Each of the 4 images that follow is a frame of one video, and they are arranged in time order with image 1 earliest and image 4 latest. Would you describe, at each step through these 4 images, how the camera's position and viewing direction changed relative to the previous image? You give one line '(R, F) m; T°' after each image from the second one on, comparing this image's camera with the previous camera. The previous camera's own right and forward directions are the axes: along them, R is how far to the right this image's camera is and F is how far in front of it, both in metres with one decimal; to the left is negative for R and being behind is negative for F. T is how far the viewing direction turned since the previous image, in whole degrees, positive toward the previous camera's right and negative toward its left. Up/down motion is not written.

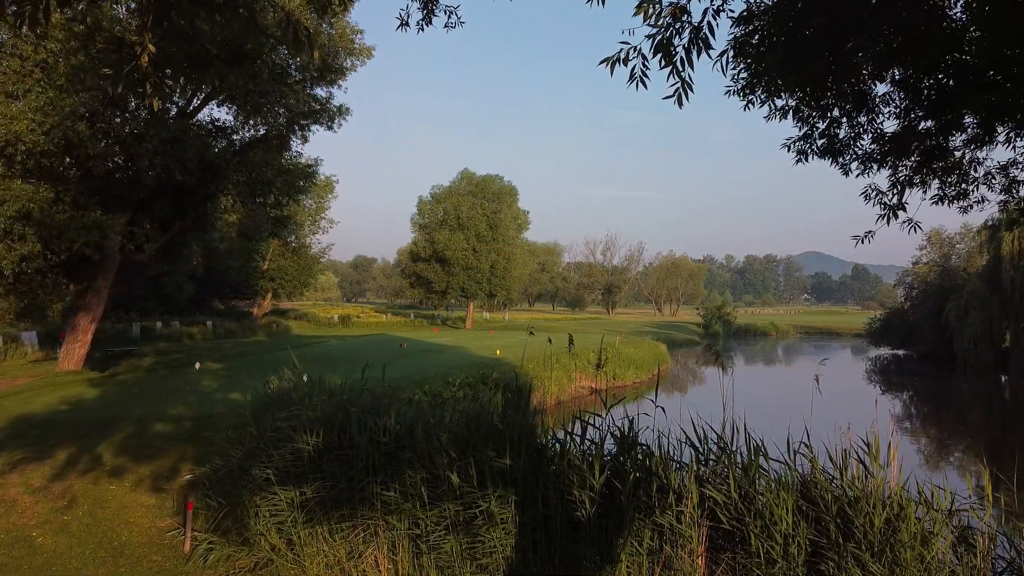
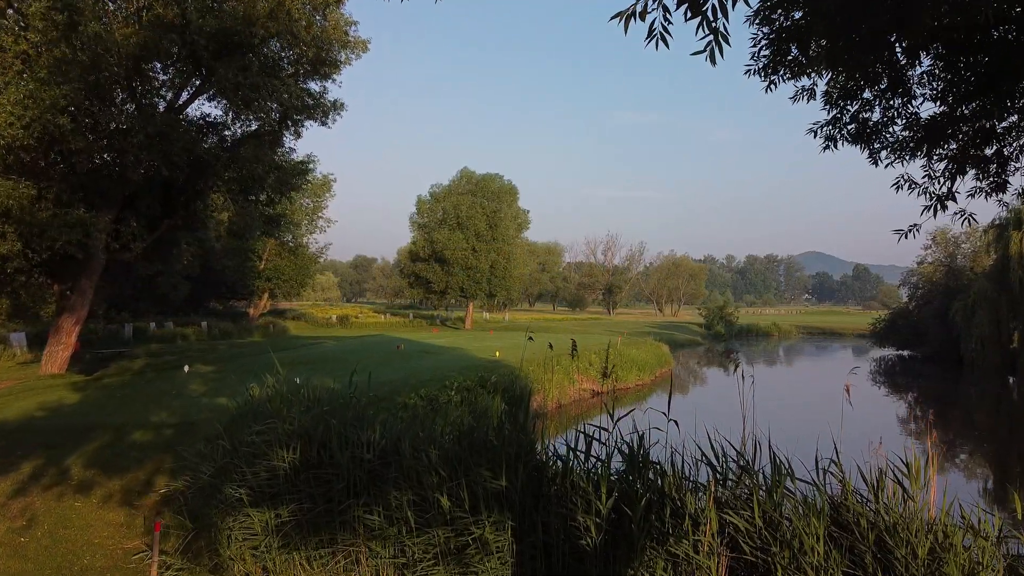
(0.0, +0.5) m; 0°
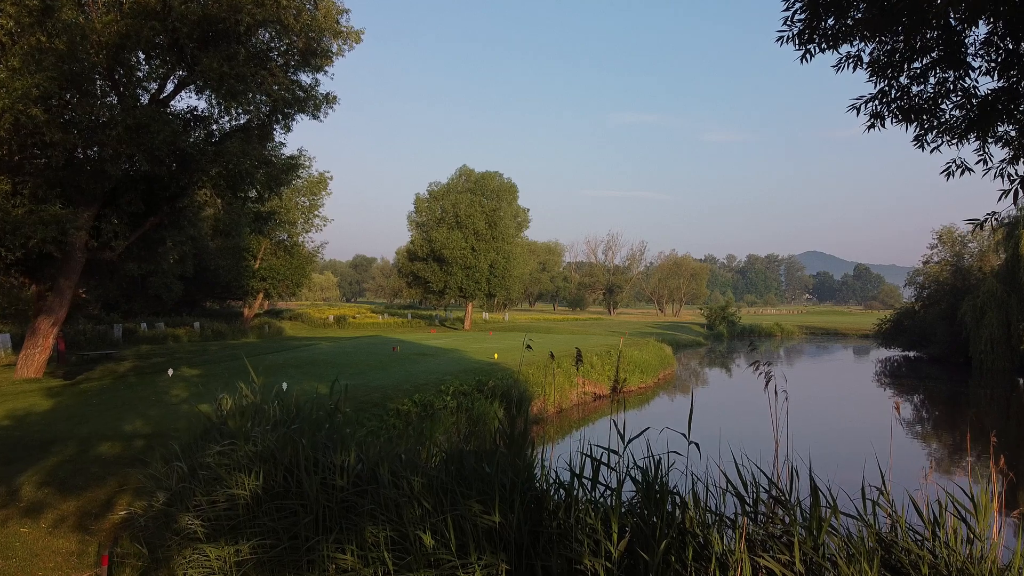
(0.0, +0.6) m; 0°
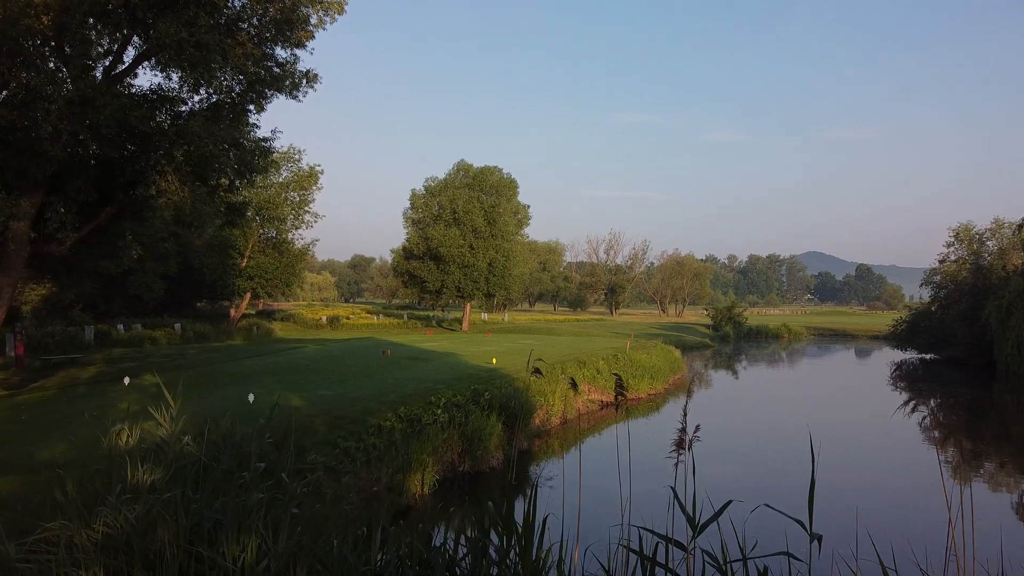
(0.0, +1.5) m; 0°
